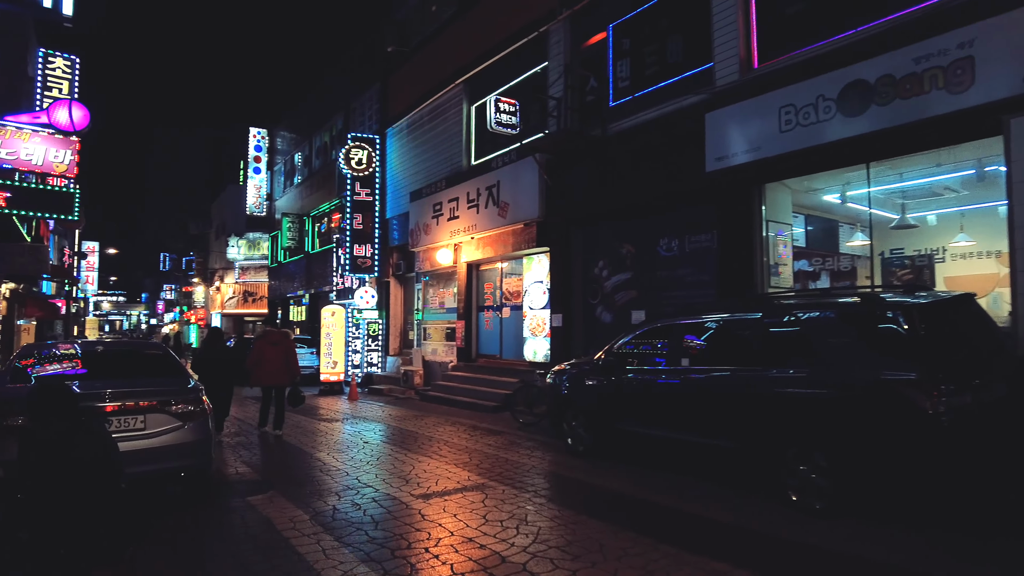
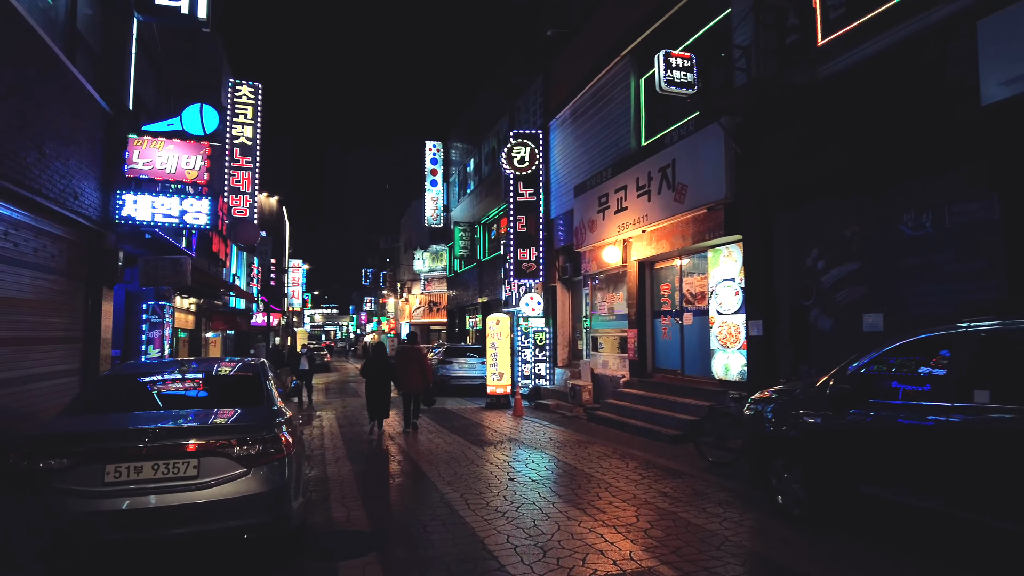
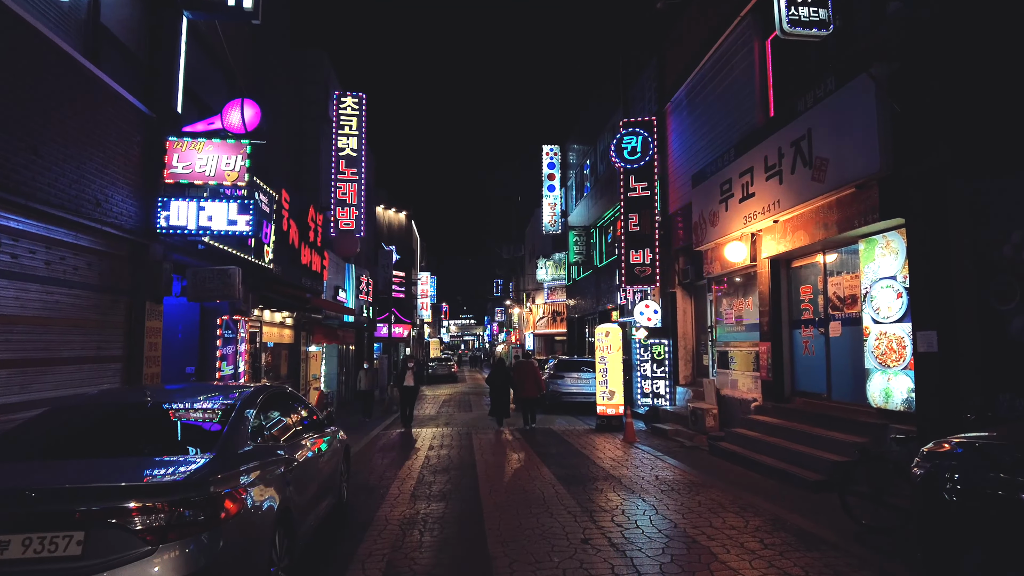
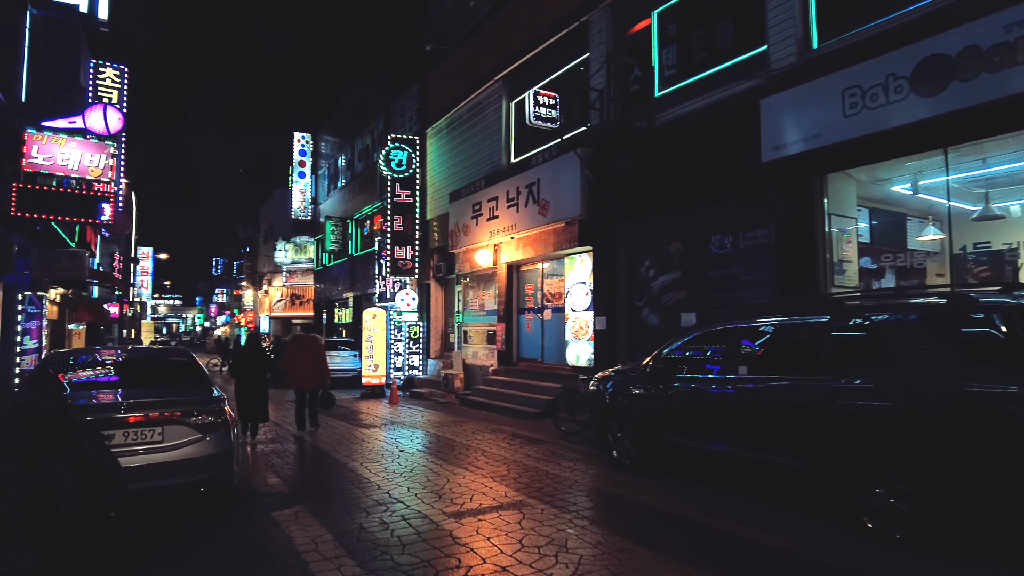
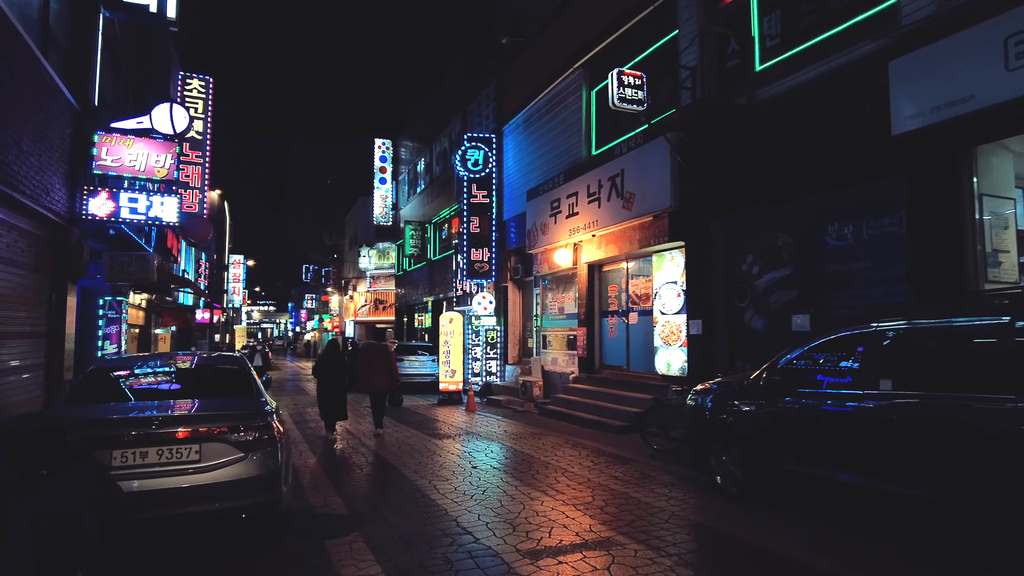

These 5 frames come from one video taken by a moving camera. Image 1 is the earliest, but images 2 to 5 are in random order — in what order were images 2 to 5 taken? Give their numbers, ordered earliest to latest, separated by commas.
4, 5, 2, 3
